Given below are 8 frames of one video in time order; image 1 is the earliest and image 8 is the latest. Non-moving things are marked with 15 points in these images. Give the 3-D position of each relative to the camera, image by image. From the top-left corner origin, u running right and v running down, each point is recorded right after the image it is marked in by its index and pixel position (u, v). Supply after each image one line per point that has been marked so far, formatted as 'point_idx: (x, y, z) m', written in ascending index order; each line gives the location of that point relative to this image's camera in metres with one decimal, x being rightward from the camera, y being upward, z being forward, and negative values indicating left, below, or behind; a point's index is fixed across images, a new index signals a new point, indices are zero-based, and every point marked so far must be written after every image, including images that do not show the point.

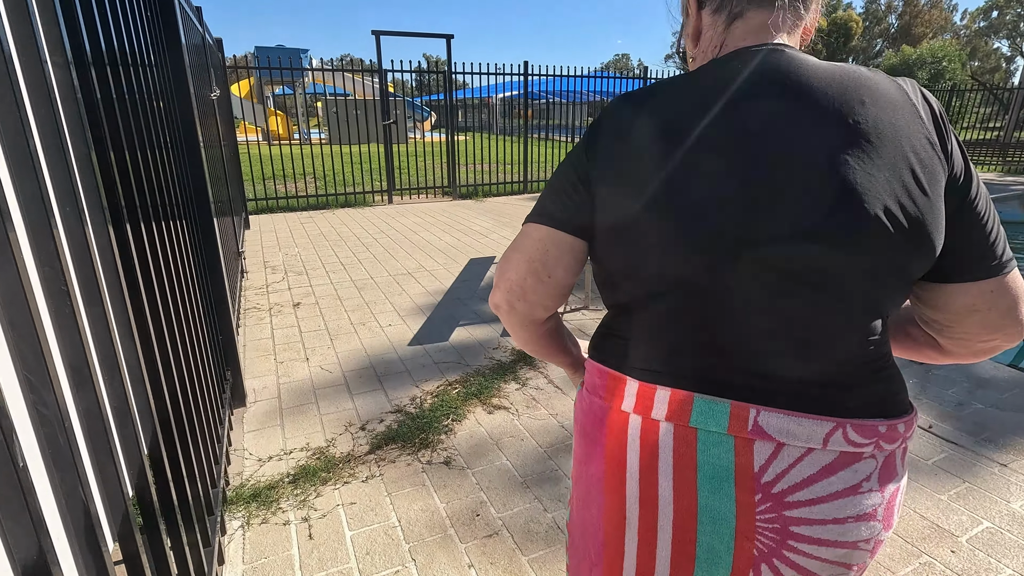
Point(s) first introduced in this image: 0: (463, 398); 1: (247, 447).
0: (-0.3, -0.6, +3.1) m
1: (-1.3, -0.8, +2.6) m
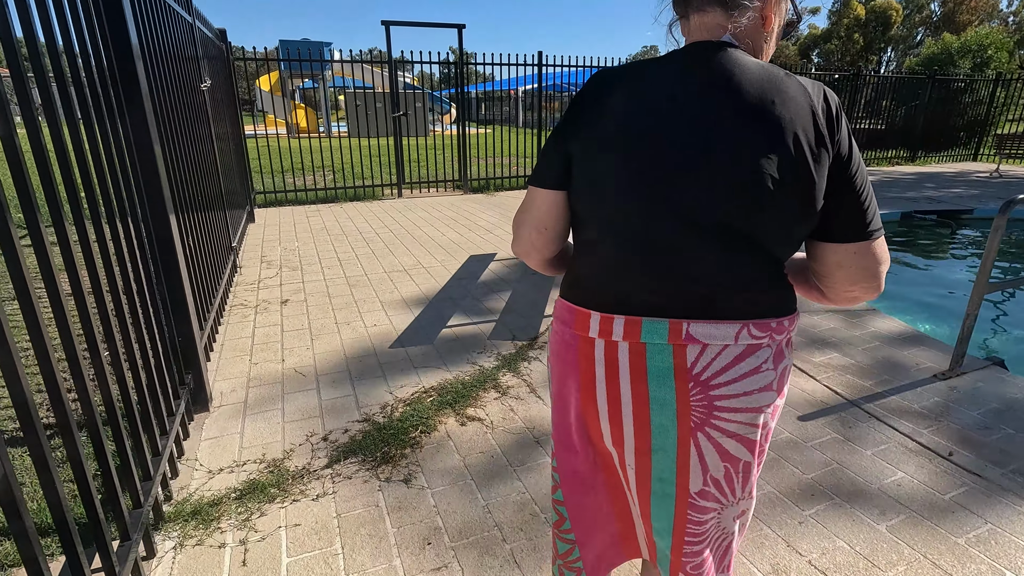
0: (-0.4, -0.6, +2.9) m
1: (-1.5, -0.8, +2.5) m
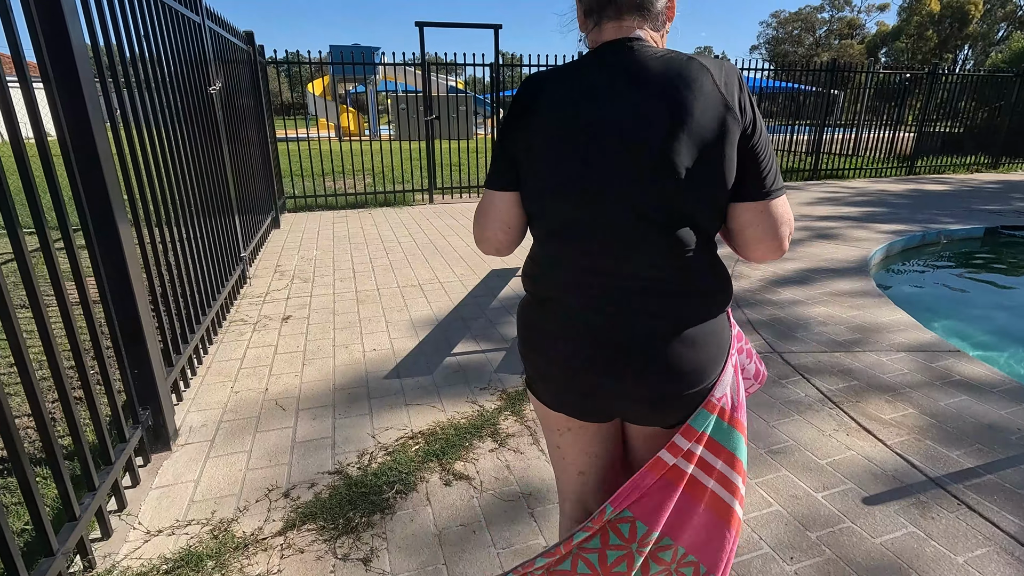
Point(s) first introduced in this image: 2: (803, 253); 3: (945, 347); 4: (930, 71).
0: (-0.4, -0.8, +2.5) m
1: (-1.5, -0.9, +2.1) m
2: (+3.1, +0.4, +5.7) m
3: (+2.7, -0.4, +3.4) m
4: (+9.5, +4.9, +12.0) m
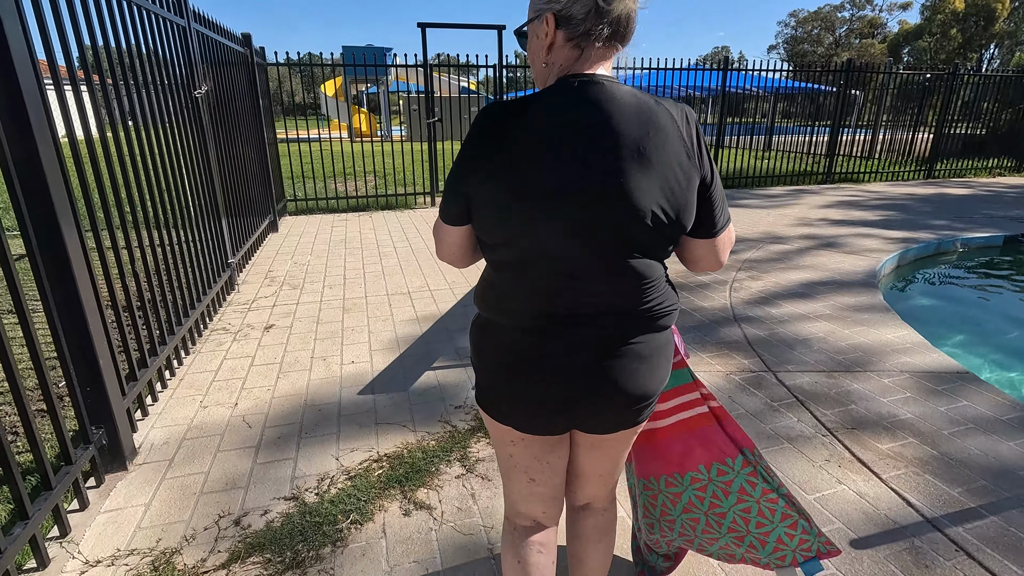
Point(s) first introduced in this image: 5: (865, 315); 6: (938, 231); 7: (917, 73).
0: (-0.6, -0.9, +2.4) m
1: (-1.7, -1.0, +2.1) m
2: (+3.0, +0.3, +5.5) m
3: (+2.6, -0.5, +3.2) m
4: (+9.7, +4.8, +11.6) m
5: (+2.7, -0.2, +4.0) m
6: (+5.5, +0.7, +6.9) m
7: (+8.9, +4.7, +11.7) m
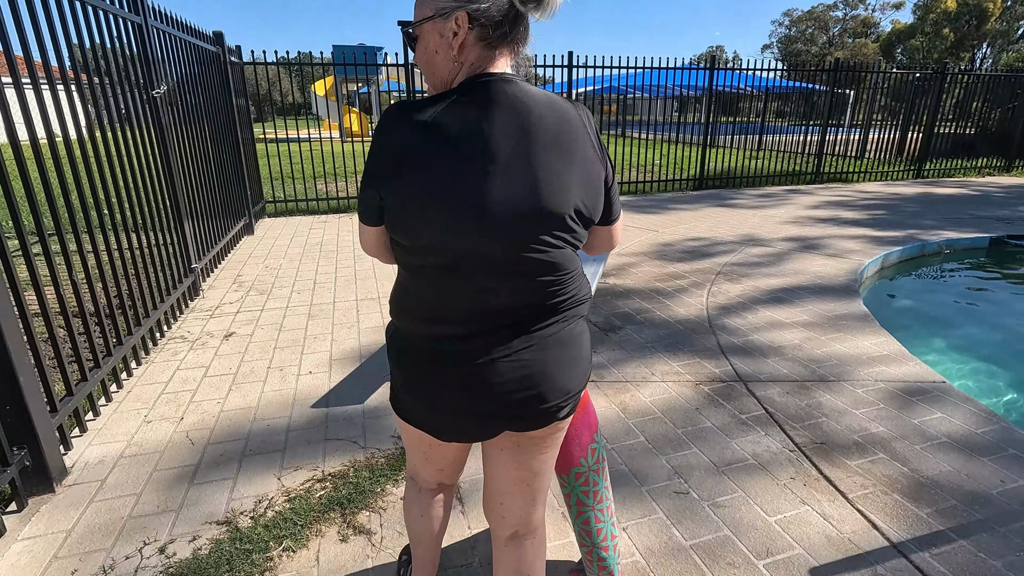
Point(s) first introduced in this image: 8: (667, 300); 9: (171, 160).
0: (-0.8, -0.9, +2.2) m
1: (-1.9, -1.0, +1.9) m
2: (+2.8, +0.2, +5.4) m
3: (+2.4, -0.5, +3.0) m
4: (+9.4, +4.8, +11.6) m
5: (+2.4, -0.2, +3.9) m
6: (+5.3, +0.7, +6.8) m
7: (+8.6, +4.7, +11.6) m
8: (+1.3, -0.1, +4.4) m
9: (-2.9, +1.1, +4.4) m
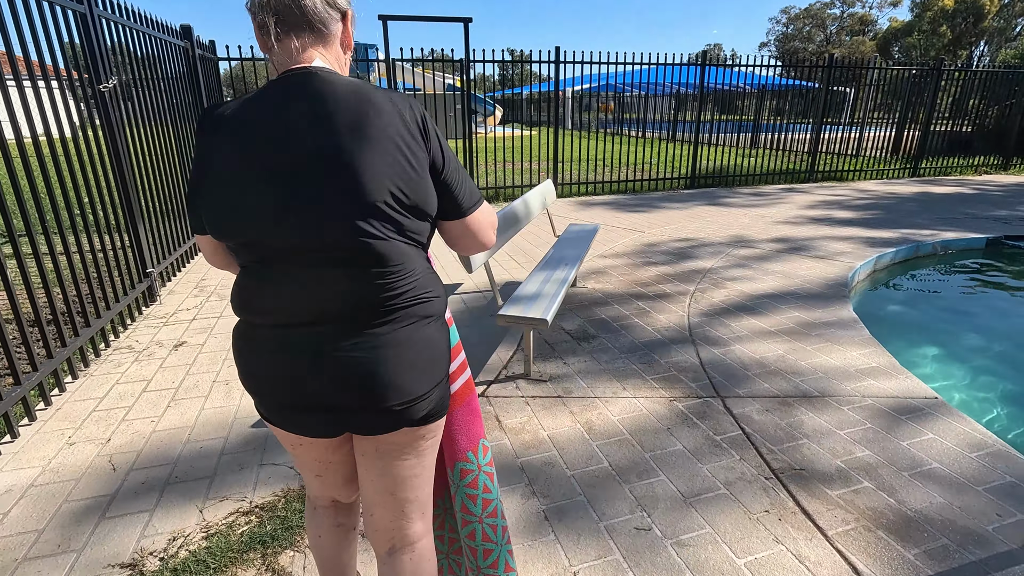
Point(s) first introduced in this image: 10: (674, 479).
0: (-1.0, -1.0, +2.0) m
1: (-2.1, -1.1, +1.7) m
2: (+2.6, +0.2, +5.1) m
3: (+2.2, -0.6, +2.8) m
4: (+9.1, +4.7, +11.4) m
5: (+2.2, -0.3, +3.7) m
6: (+5.0, +0.7, +6.5) m
7: (+8.4, +4.7, +11.4) m
8: (+1.1, -0.1, +4.2) m
9: (-3.1, +1.0, +4.2) m
10: (+0.7, -0.8, +2.3) m
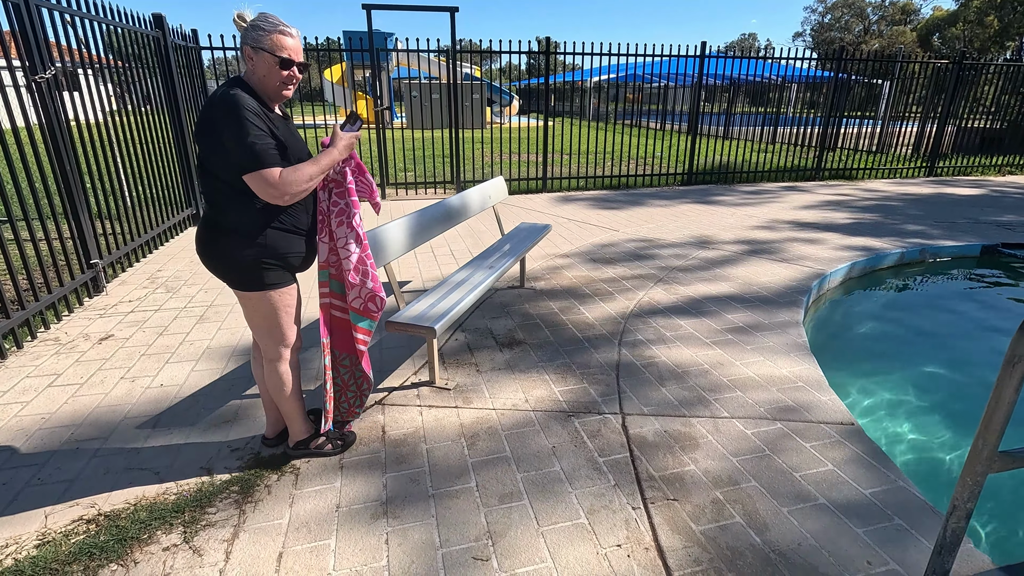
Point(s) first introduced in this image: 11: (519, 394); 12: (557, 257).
0: (-1.6, -1.0, +2.0) m
1: (-2.7, -1.1, +1.7) m
2: (+2.1, +0.1, +4.9) m
3: (+1.6, -0.7, +2.6) m
4: (+9.0, +4.6, +10.7) m
5: (+1.7, -0.4, +3.5) m
6: (+4.6, +0.6, +6.2) m
7: (+8.3, +4.6, +10.8) m
8: (+0.6, -0.2, +4.0) m
9: (-3.6, +1.1, +4.2) m
10: (+0.1, -0.9, +2.2) m
11: (0.0, -0.6, +2.9) m
12: (+0.5, +0.3, +5.4) m
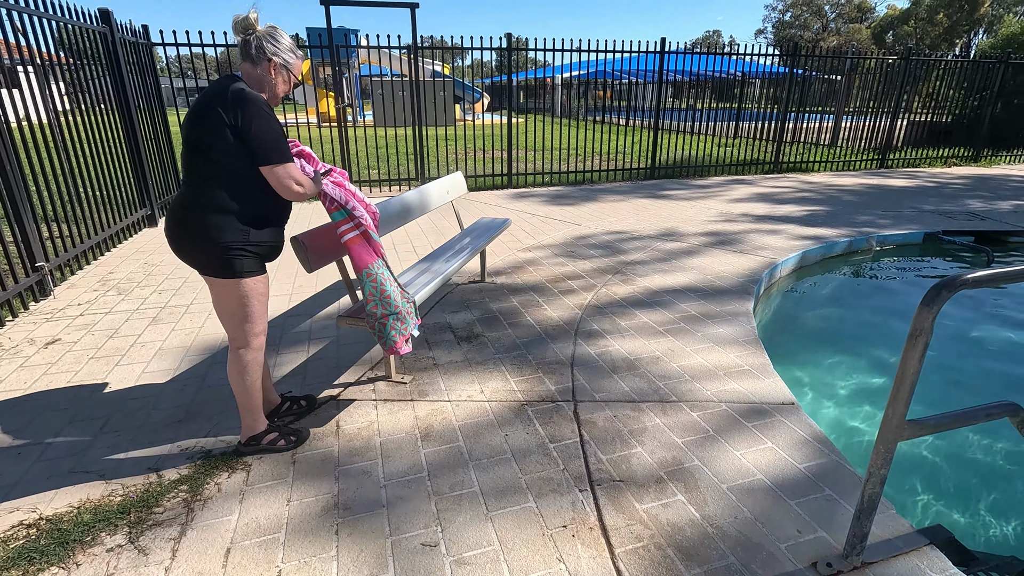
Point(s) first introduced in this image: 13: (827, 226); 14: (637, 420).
0: (-1.8, -1.0, +1.9) m
1: (-2.9, -1.1, +1.6) m
2: (+1.8, +0.2, +5.0) m
3: (+1.4, -0.6, +2.7) m
4: (+8.3, +4.9, +11.2) m
5: (+1.4, -0.3, +3.6) m
6: (+4.2, +0.7, +6.4) m
7: (+7.6, +4.8, +11.2) m
8: (+0.3, -0.1, +4.1) m
9: (-3.9, +1.1, +4.1) m
10: (-0.1, -0.8, +2.2) m
11: (-0.2, -0.6, +3.0) m
12: (+0.1, +0.4, +5.5) m
13: (+3.9, +0.8, +6.5) m
14: (+0.6, -0.6, +2.6) m
